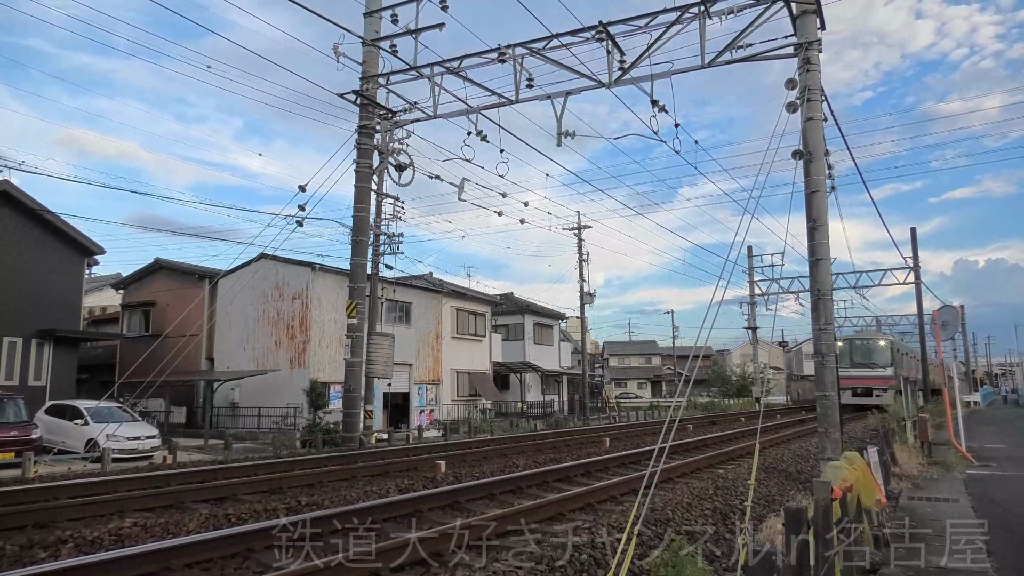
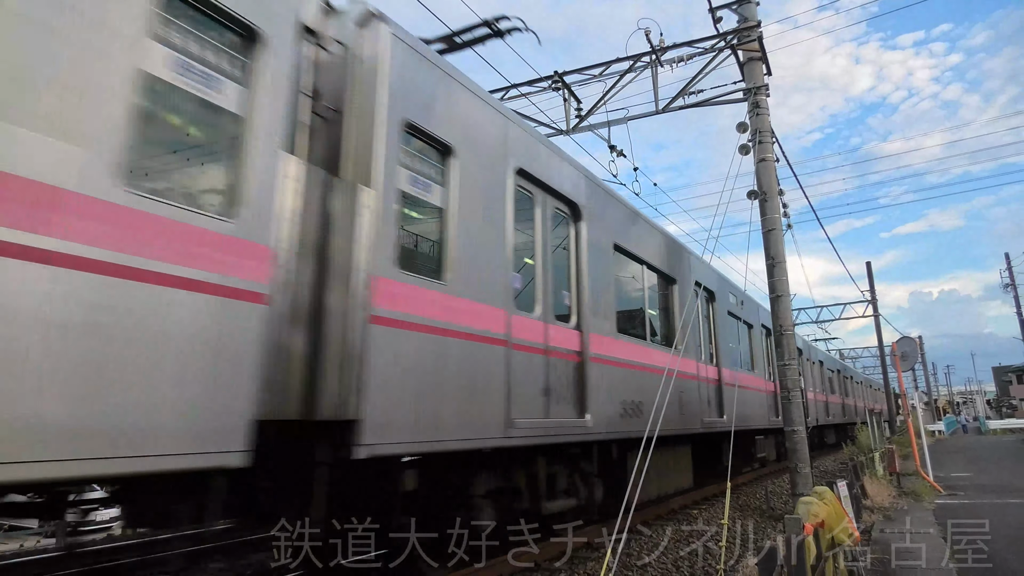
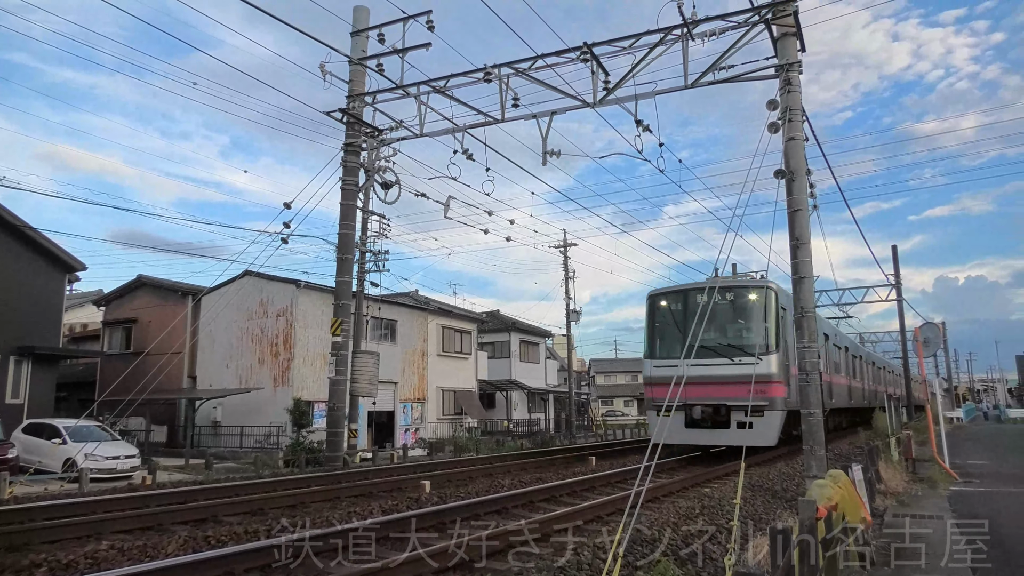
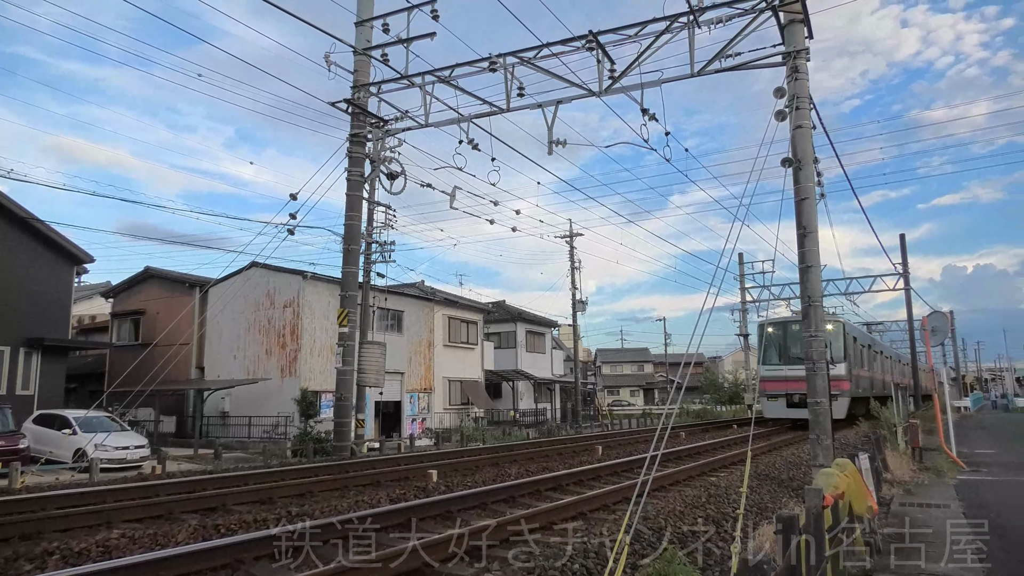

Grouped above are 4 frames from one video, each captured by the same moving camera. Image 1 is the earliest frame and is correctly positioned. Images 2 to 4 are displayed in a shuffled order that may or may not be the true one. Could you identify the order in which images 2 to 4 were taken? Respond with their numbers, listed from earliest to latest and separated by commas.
4, 3, 2
